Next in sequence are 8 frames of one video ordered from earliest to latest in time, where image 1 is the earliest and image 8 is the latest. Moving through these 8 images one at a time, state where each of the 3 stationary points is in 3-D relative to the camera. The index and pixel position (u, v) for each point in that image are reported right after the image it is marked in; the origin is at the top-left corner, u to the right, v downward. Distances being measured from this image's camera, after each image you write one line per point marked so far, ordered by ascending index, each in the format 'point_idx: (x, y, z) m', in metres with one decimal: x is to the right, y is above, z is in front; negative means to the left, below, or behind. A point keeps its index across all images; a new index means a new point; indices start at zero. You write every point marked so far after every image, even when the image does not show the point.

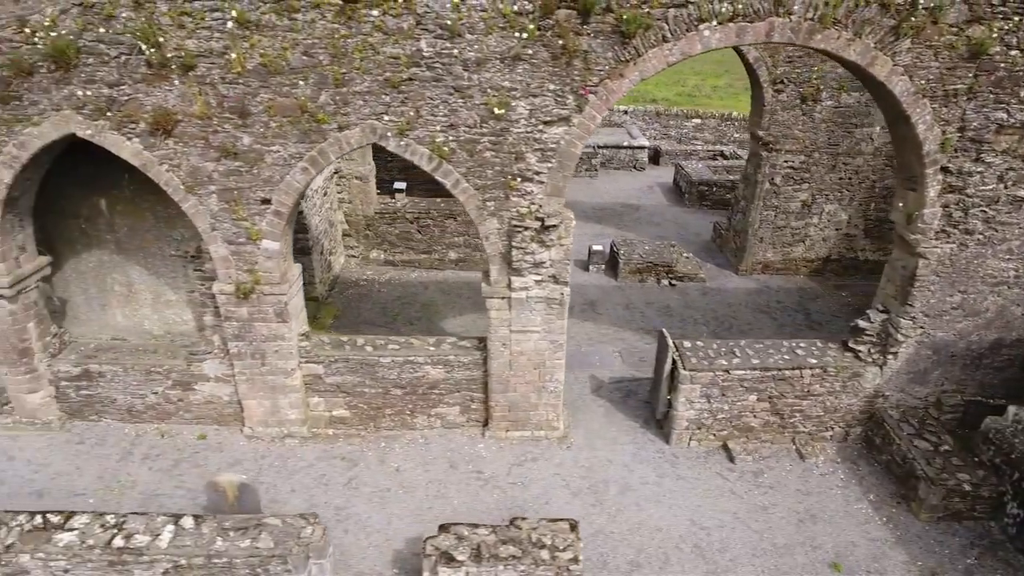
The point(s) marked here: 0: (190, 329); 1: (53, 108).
0: (-4.1, -0.5, +8.5) m
1: (-4.3, +1.7, +6.2) m
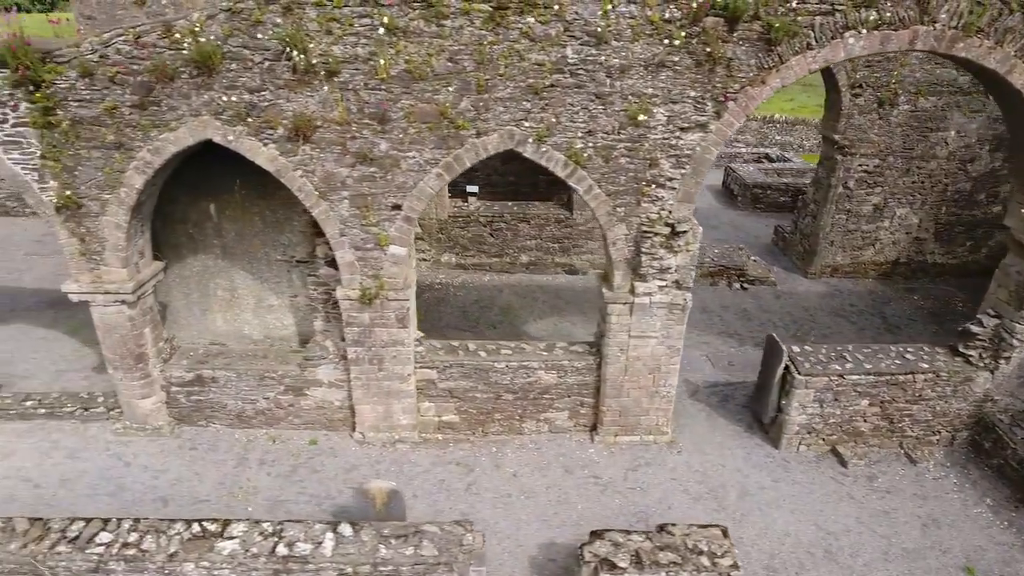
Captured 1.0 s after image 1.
0: (-2.9, -0.6, +8.5) m
1: (-3.0, +1.6, +6.1) m
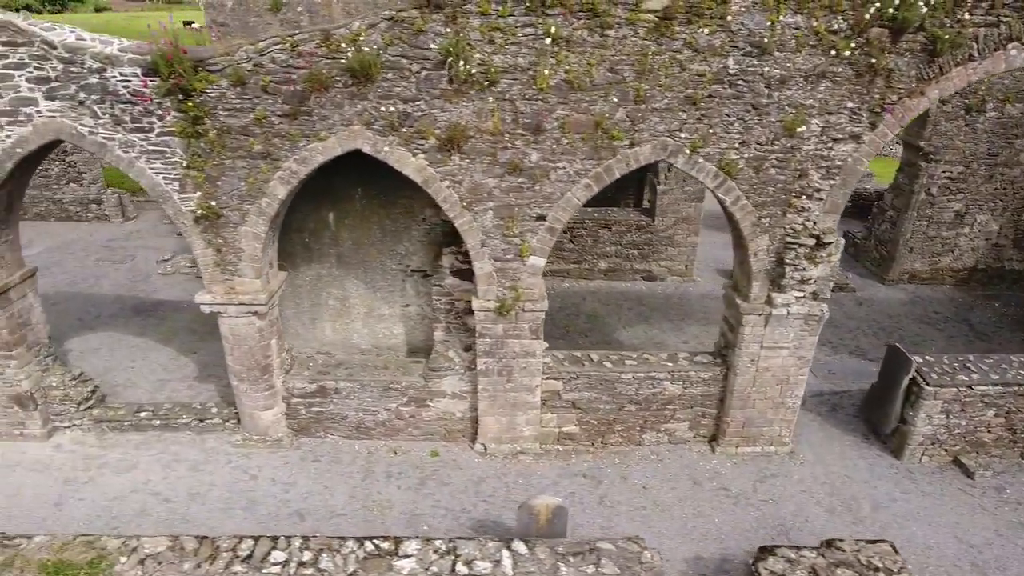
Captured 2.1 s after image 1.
0: (-1.4, -0.7, +8.4) m
1: (-1.5, +1.5, +6.0) m
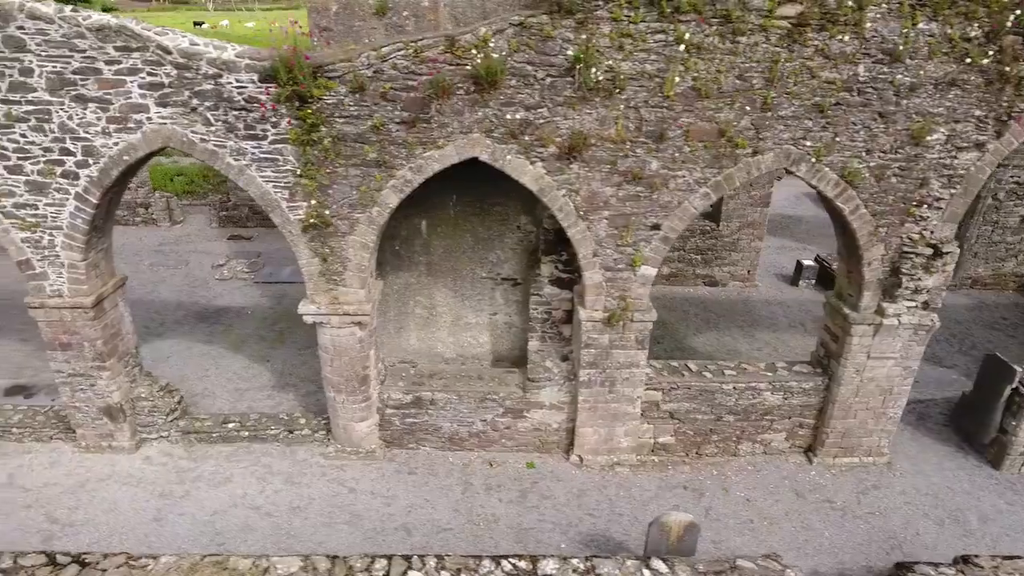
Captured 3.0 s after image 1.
0: (-0.4, -0.8, +8.2) m
1: (-0.4, +1.4, +5.9) m
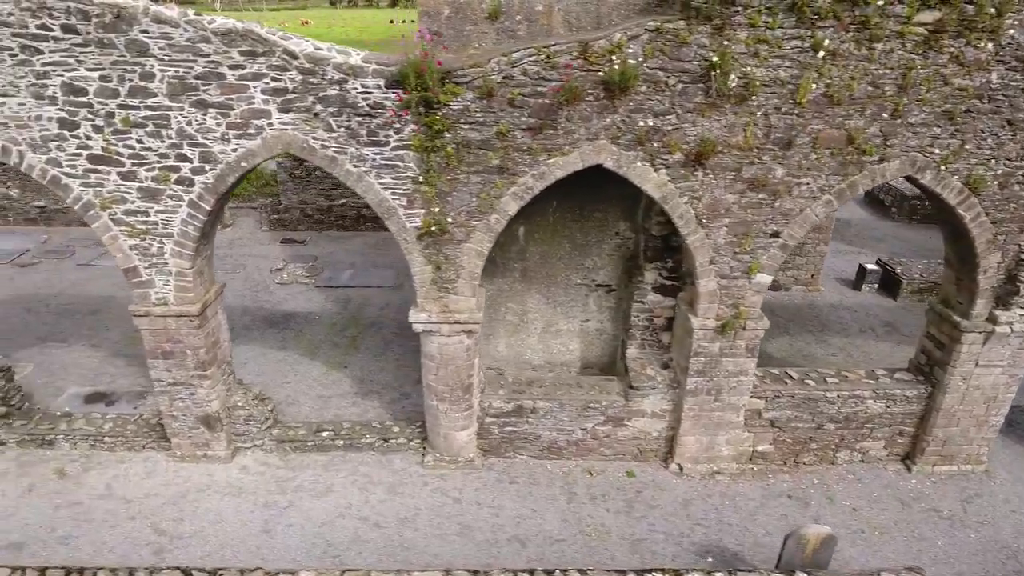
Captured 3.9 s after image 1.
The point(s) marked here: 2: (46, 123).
0: (+0.8, -0.9, +8.2) m
1: (+0.7, +1.3, +5.8) m
2: (-4.1, +1.5, +5.8) m
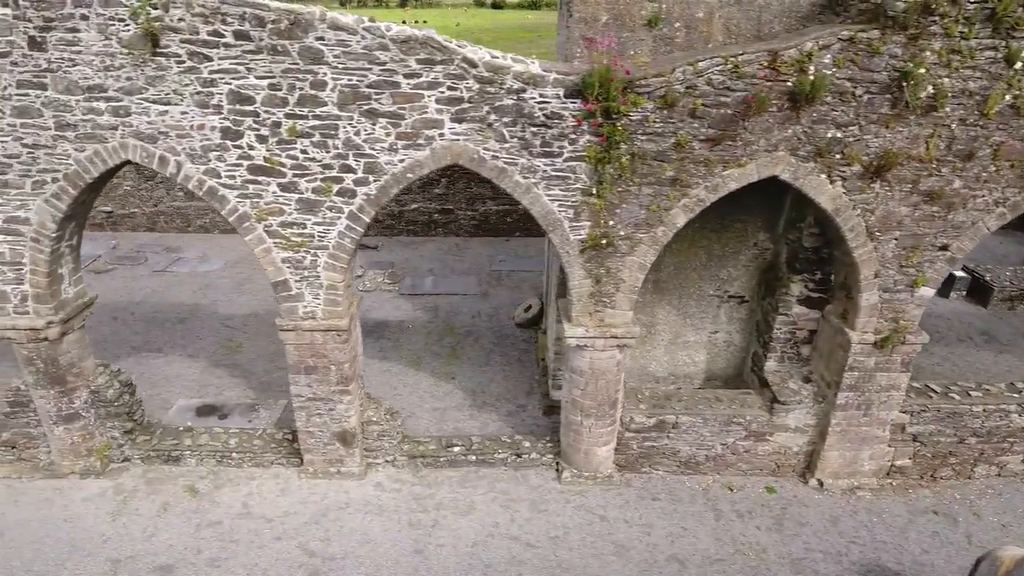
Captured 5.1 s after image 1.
0: (+2.3, -1.0, +8.0) m
1: (+2.2, +1.2, +5.7) m
2: (-2.6, +1.3, +5.6) m
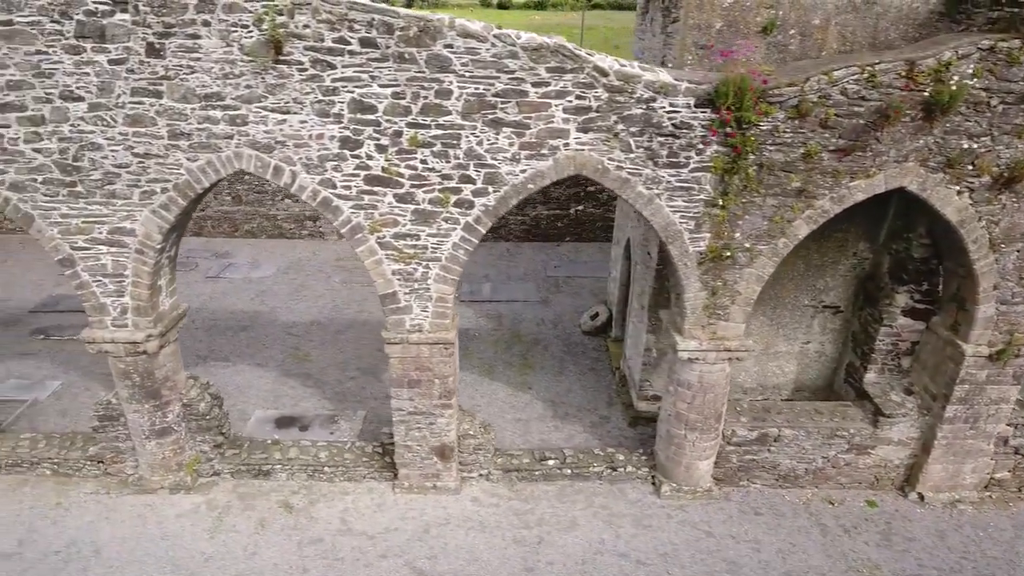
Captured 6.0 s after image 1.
0: (+3.3, -1.1, +7.9) m
1: (+3.3, +1.1, +5.6) m
2: (-1.5, +1.2, +5.5) m
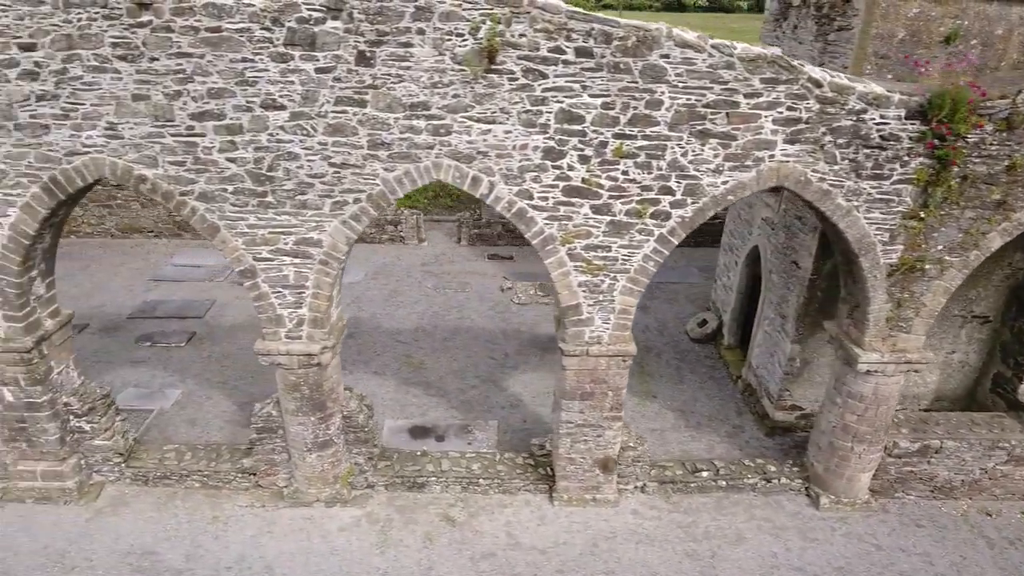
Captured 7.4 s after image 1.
0: (+4.9, -1.2, +7.9) m
1: (+4.9, +1.0, +5.5) m
2: (+0.2, +1.1, +5.4) m
